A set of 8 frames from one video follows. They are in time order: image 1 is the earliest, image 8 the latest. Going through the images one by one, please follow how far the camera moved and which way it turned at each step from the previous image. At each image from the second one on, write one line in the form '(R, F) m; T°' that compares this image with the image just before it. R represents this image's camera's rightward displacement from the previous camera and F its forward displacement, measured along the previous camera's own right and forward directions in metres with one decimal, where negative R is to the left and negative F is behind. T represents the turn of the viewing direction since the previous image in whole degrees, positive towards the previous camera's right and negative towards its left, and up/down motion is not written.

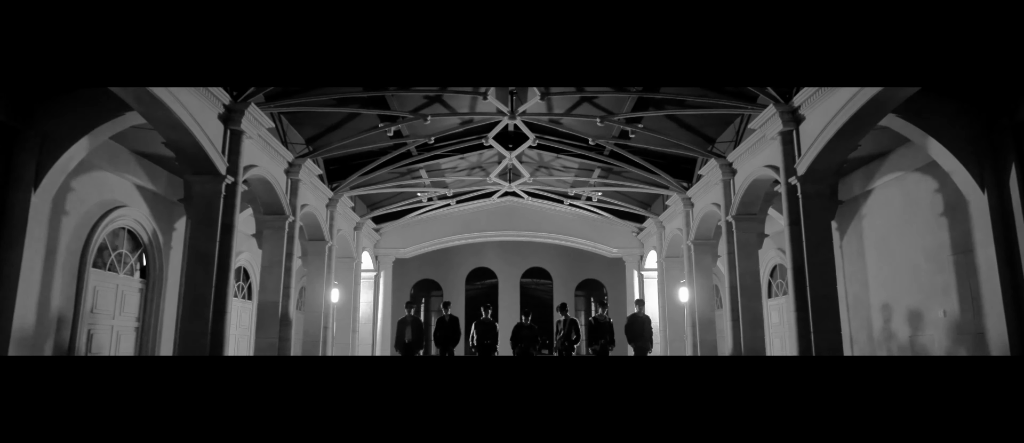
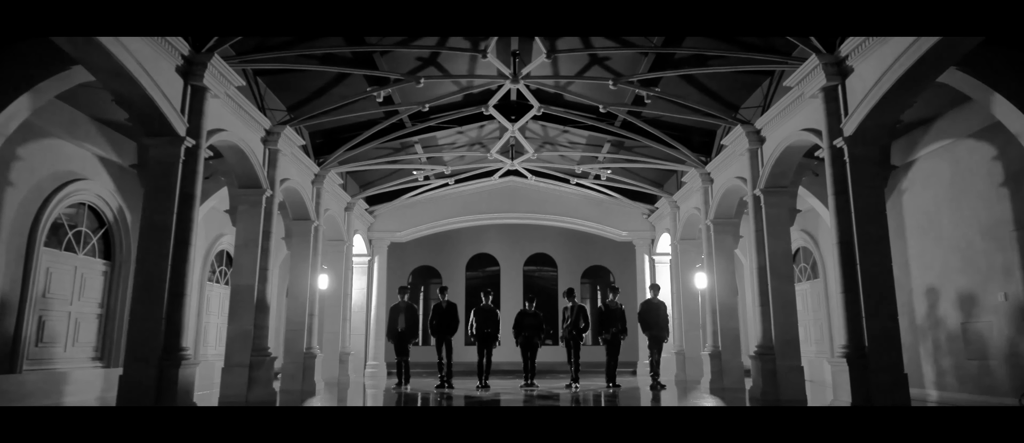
(0.0, +1.1) m; 0°
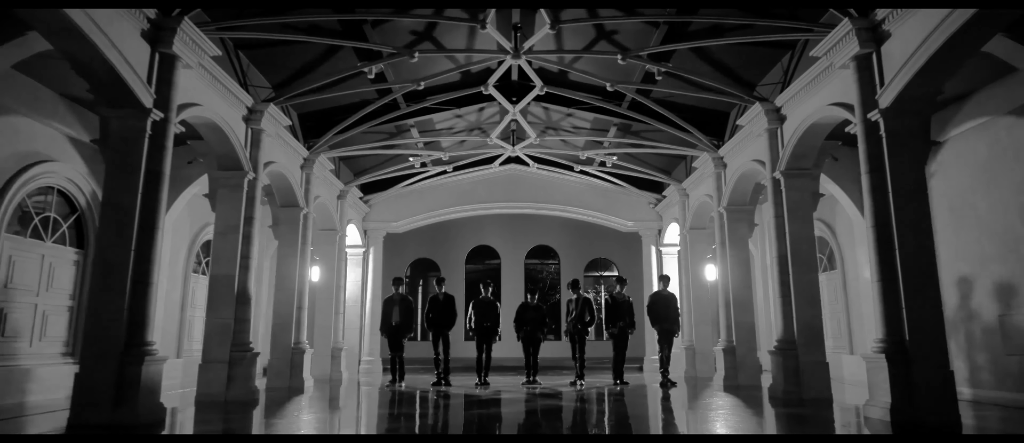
(0.0, +0.7) m; 0°
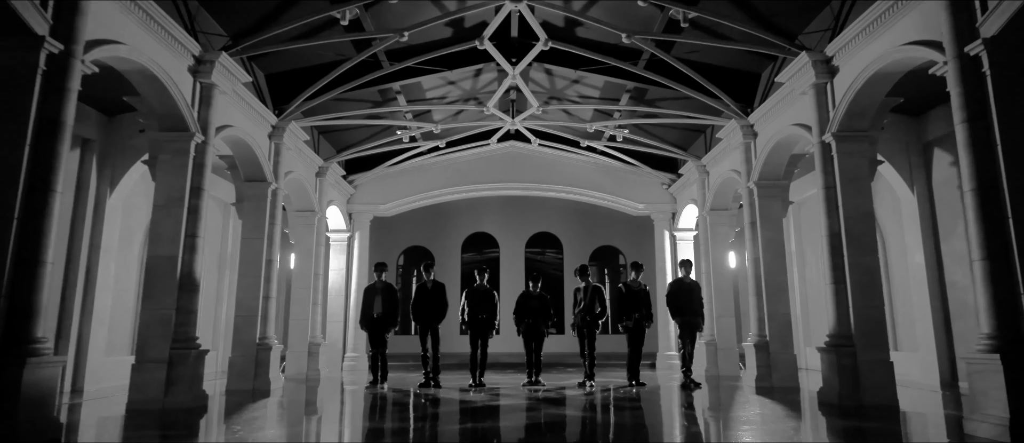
(0.0, +1.4) m; 0°
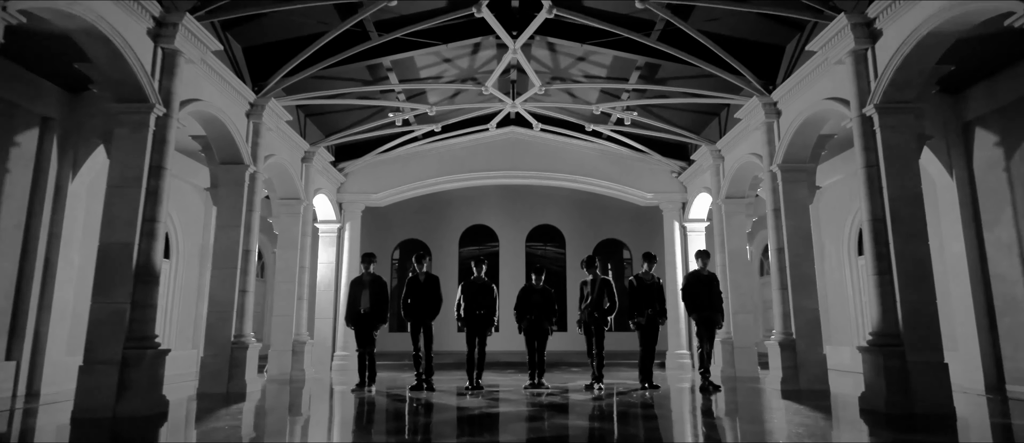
(0.0, +0.8) m; 0°
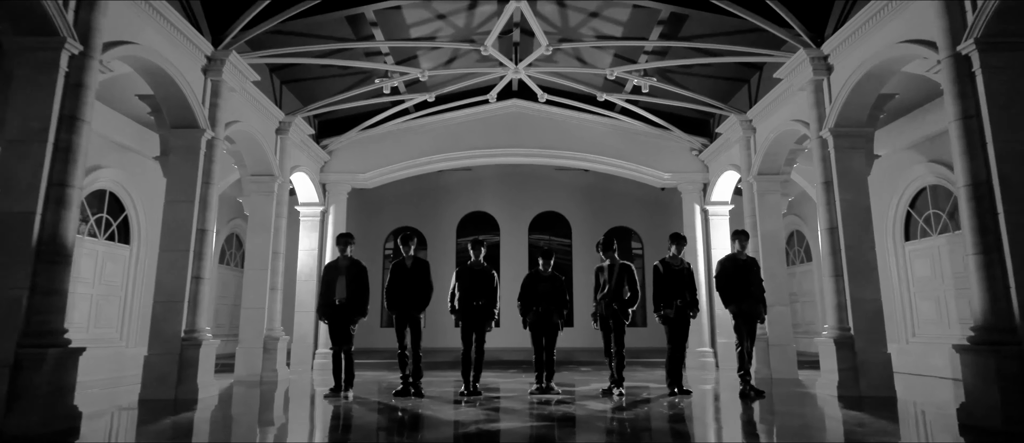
(0.0, +1.3) m; 0°
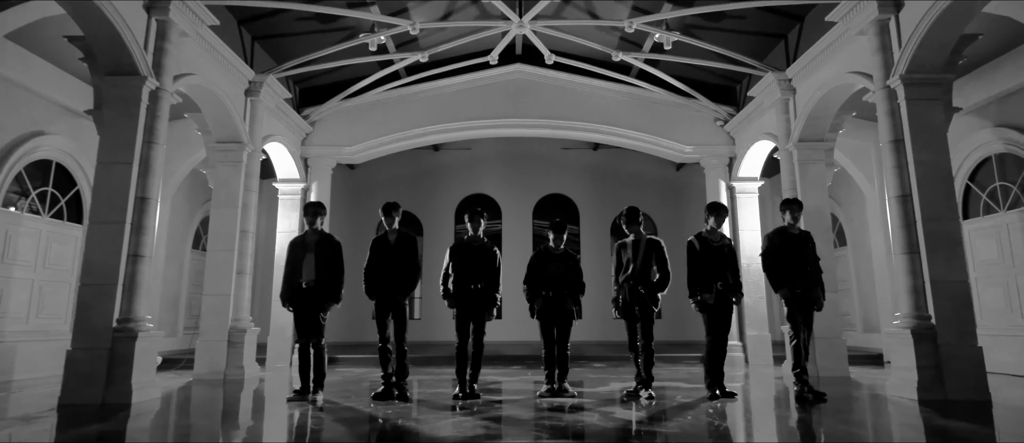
(0.0, +1.3) m; 0°
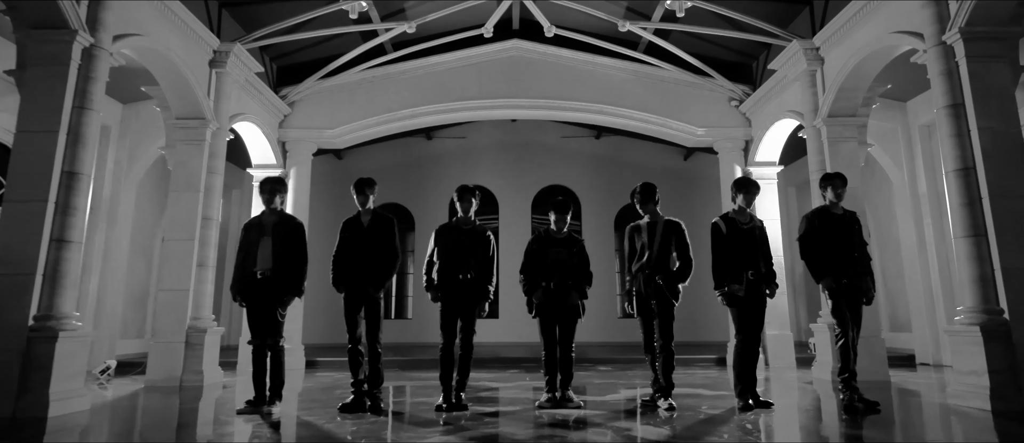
(0.0, +0.9) m; 0°
